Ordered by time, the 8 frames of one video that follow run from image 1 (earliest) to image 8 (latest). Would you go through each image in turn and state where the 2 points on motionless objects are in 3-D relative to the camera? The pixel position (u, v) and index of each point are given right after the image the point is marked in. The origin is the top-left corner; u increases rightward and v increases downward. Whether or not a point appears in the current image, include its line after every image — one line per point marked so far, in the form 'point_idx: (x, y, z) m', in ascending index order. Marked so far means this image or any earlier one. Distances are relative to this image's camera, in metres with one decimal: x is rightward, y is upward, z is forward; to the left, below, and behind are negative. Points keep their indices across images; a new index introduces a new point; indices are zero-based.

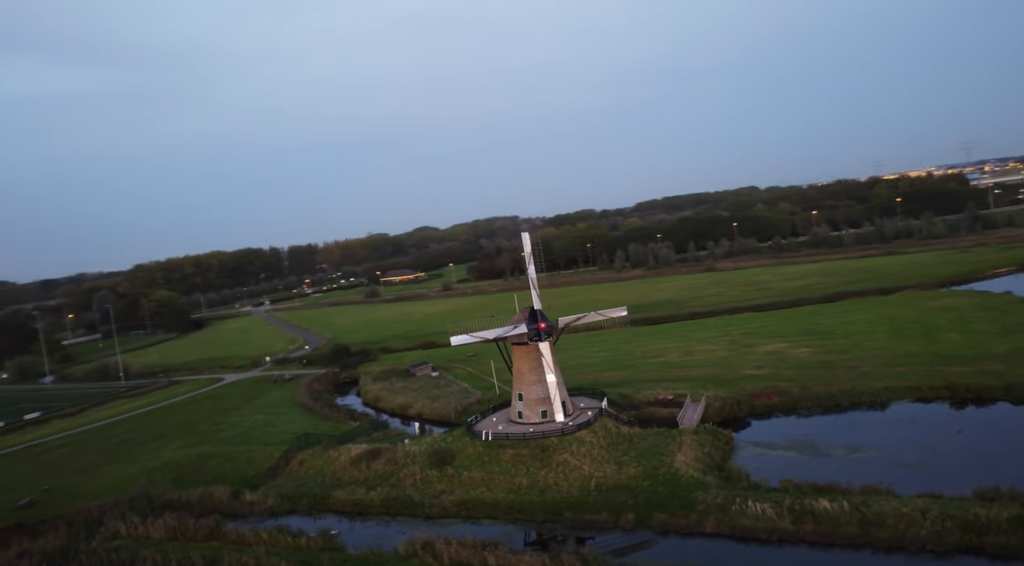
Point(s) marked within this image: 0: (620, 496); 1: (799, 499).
0: (+3.0, -6.0, +18.8) m
1: (+6.9, -5.3, +16.4) m
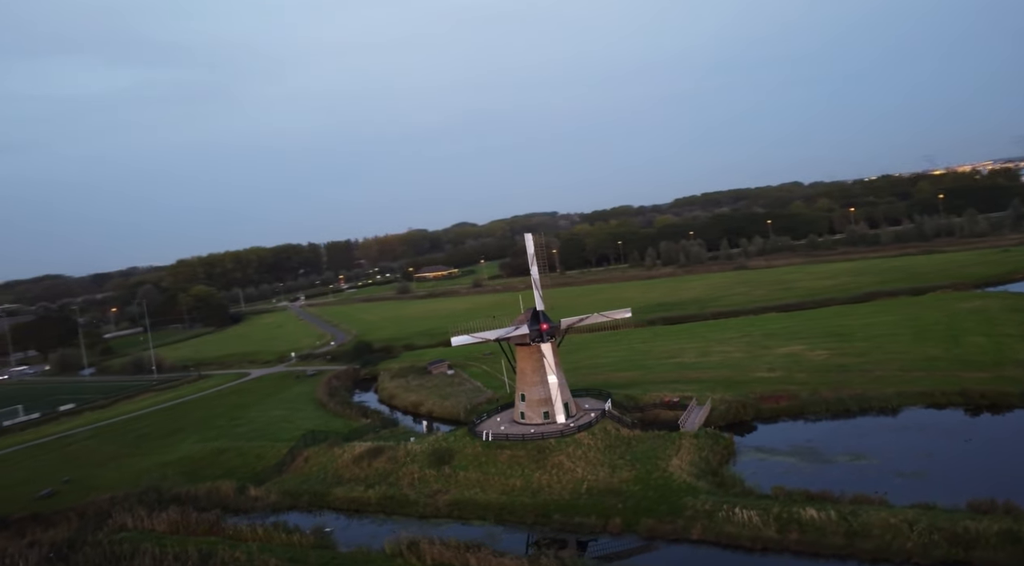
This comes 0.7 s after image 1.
0: (+2.7, -6.0, +18.7) m
1: (+6.5, -5.4, +16.1) m
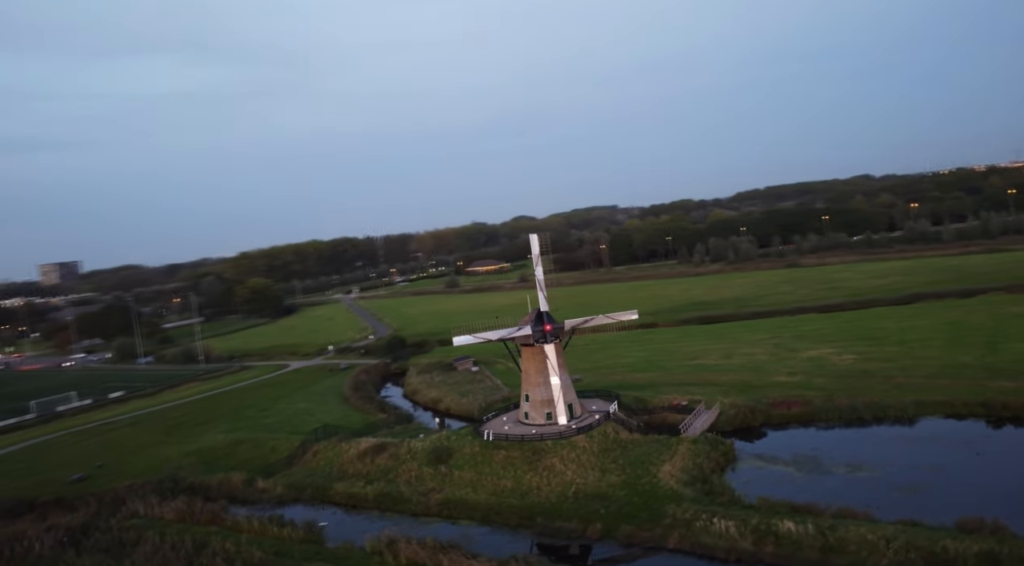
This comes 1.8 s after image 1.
0: (+2.2, -6.1, +18.6) m
1: (+5.9, -5.5, +15.7) m
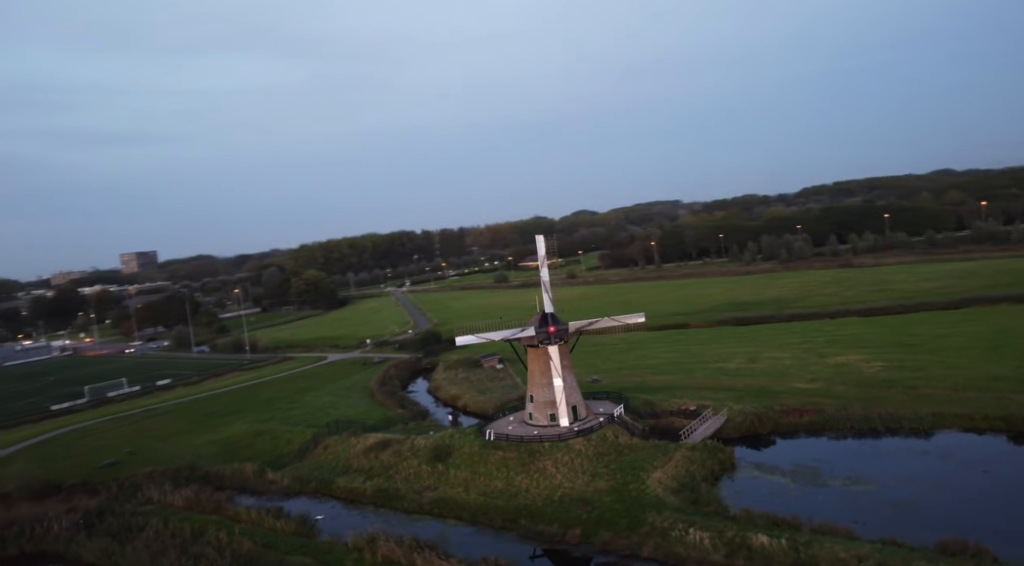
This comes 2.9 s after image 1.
0: (+1.8, -6.2, +18.5) m
1: (+5.3, -5.7, +15.4) m
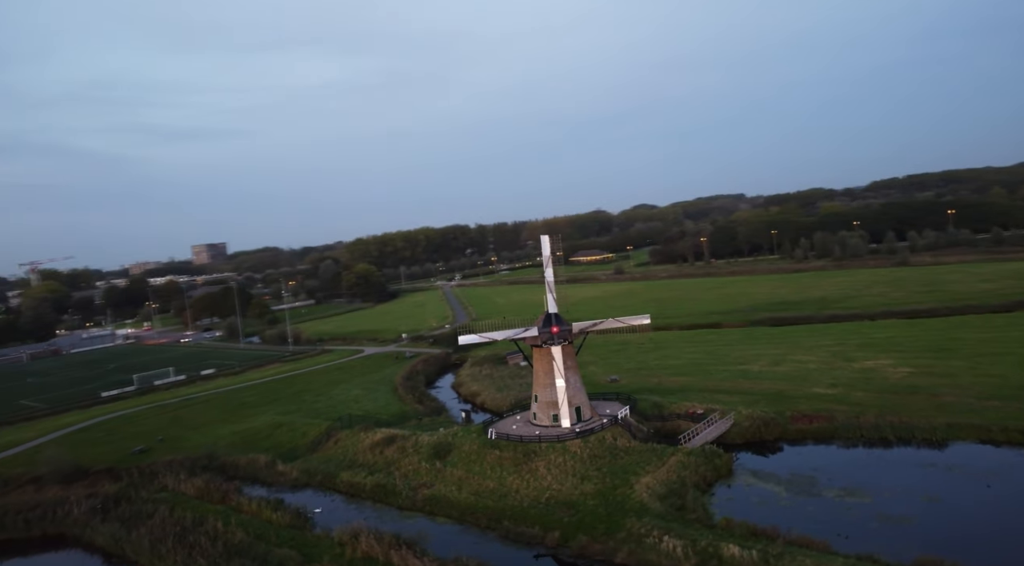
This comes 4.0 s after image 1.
0: (+1.4, -6.3, +18.5) m
1: (+4.6, -5.8, +15.2) m
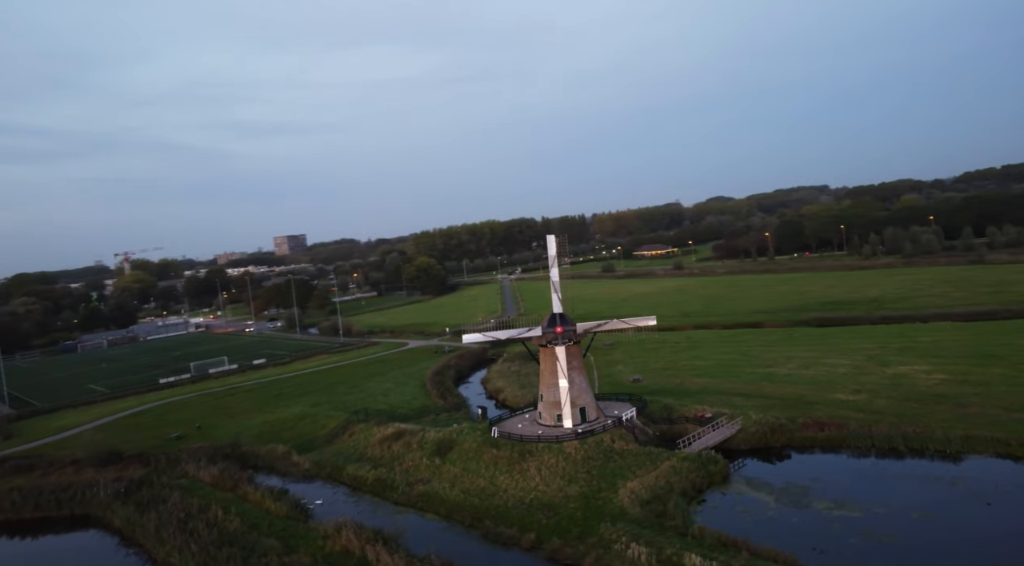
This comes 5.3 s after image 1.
0: (+0.8, -6.4, +18.6) m
1: (+3.8, -6.0, +15.0) m
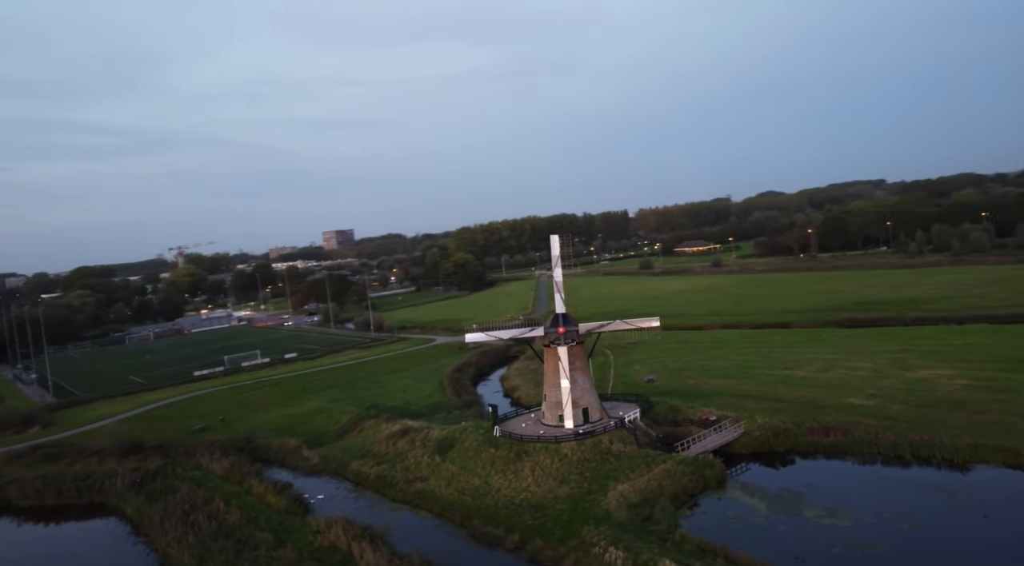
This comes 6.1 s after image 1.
0: (+0.5, -6.4, +18.8) m
1: (+3.3, -6.1, +15.0) m
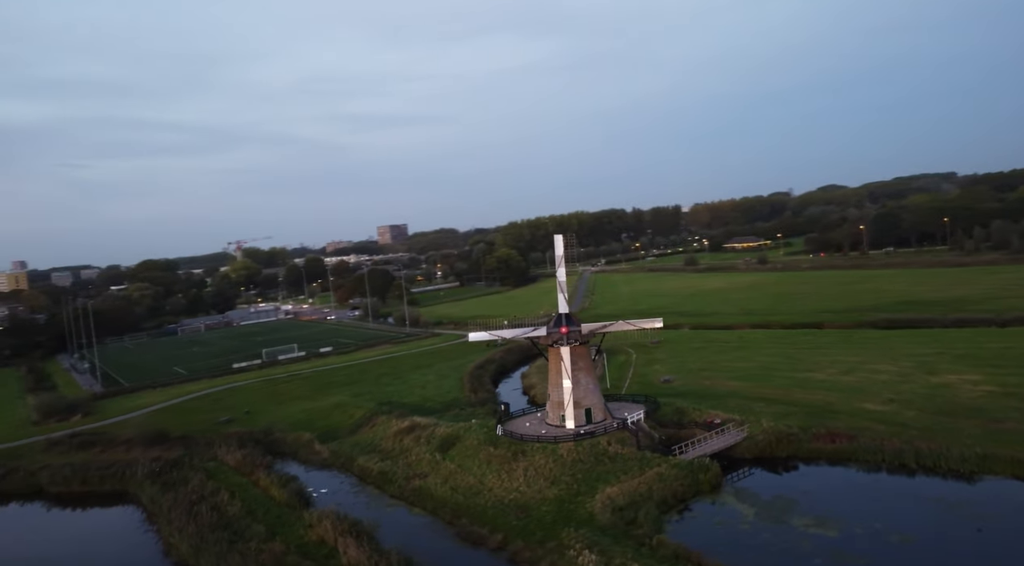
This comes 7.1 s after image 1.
0: (+0.1, -6.5, +18.9) m
1: (+2.7, -6.2, +15.0) m
